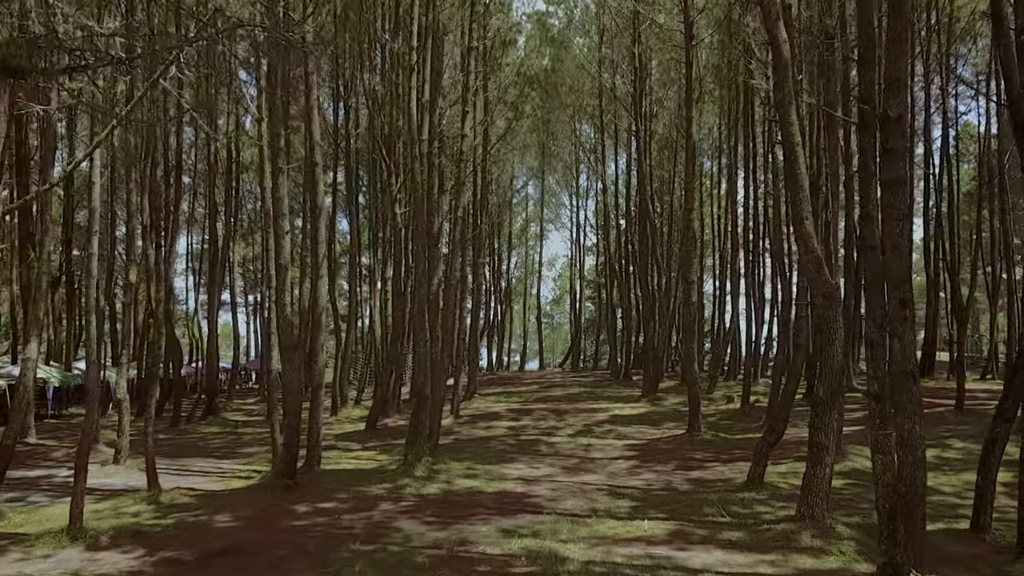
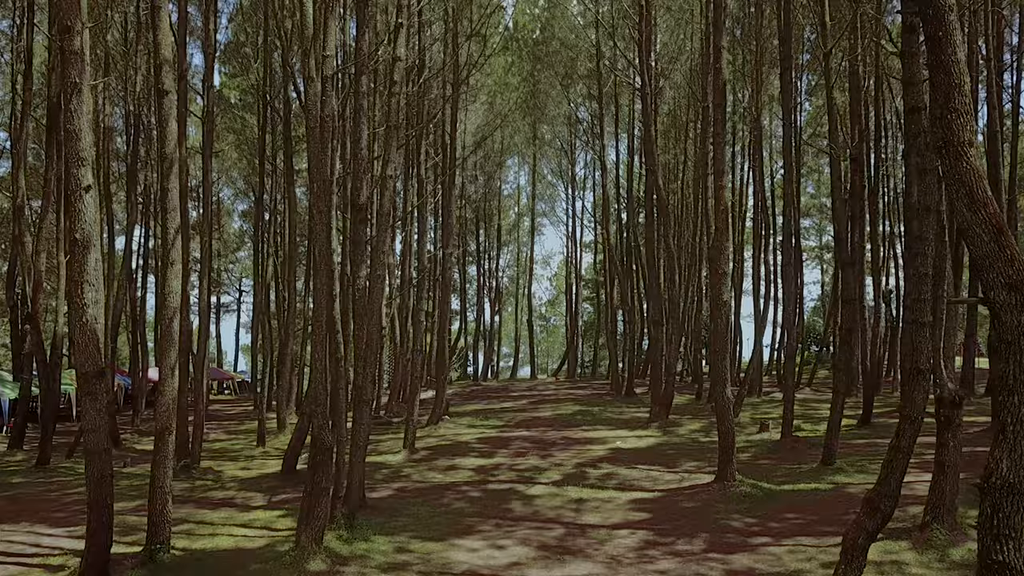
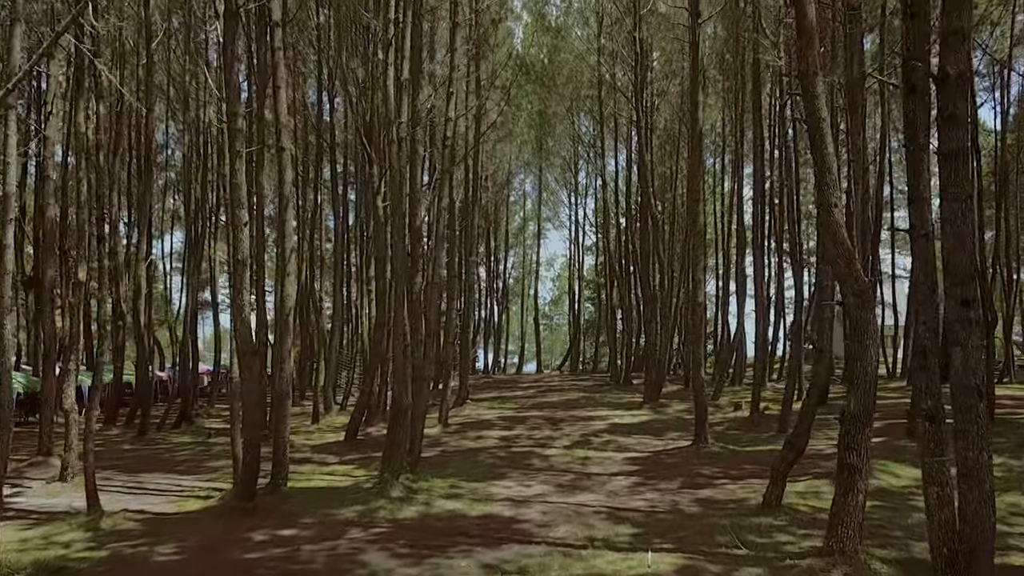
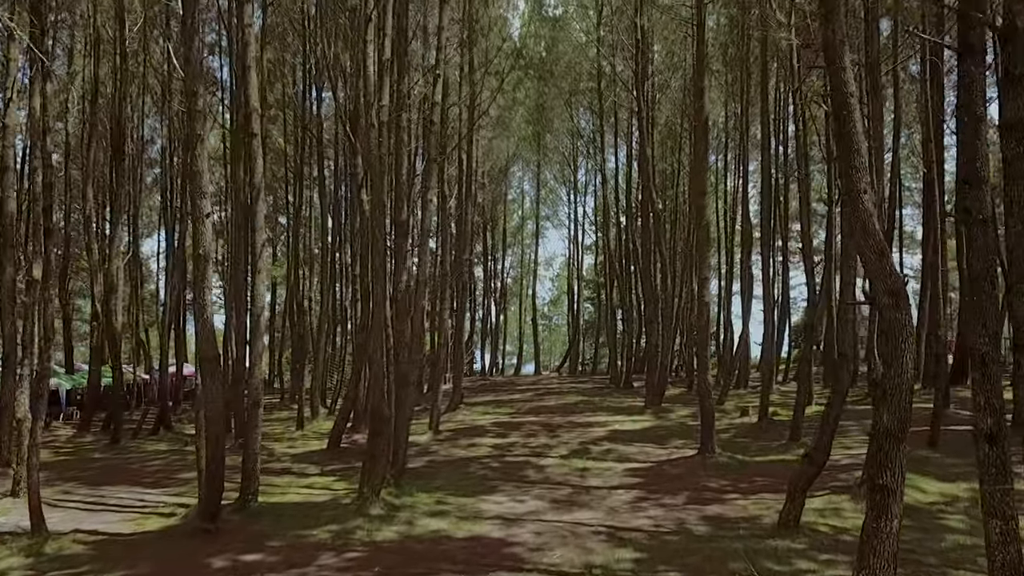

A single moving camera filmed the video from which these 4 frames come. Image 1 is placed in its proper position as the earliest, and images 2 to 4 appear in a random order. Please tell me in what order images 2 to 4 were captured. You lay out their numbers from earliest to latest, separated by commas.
3, 4, 2
